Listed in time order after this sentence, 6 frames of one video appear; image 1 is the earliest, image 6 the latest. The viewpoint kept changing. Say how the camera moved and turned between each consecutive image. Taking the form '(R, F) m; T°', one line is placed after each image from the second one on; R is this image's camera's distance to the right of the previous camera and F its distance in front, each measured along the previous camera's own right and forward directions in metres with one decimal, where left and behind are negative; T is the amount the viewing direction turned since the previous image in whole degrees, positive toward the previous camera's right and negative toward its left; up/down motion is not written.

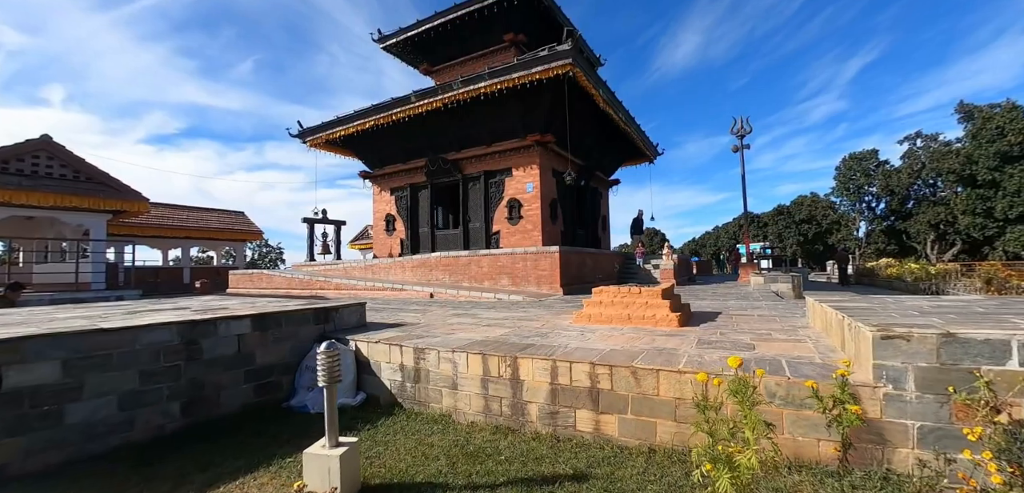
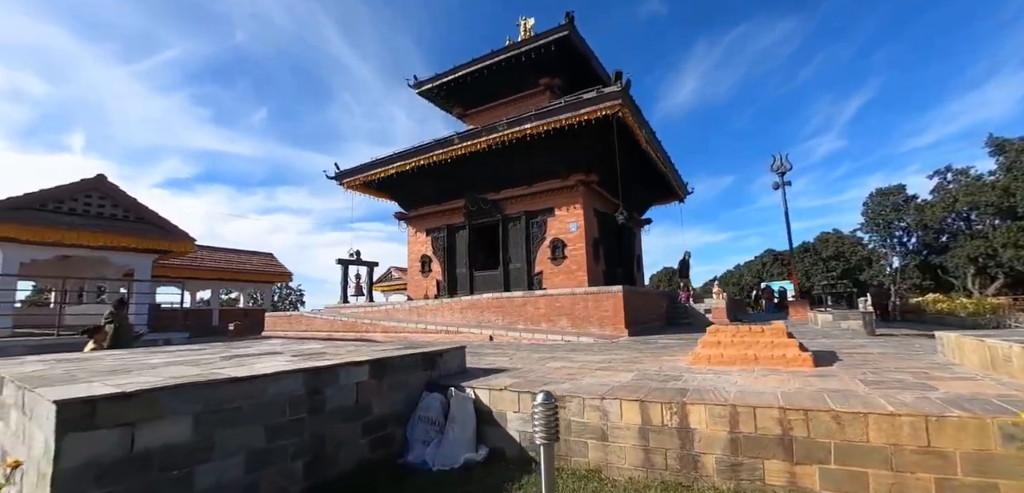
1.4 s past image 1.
(-1.3, +0.2) m; 0°
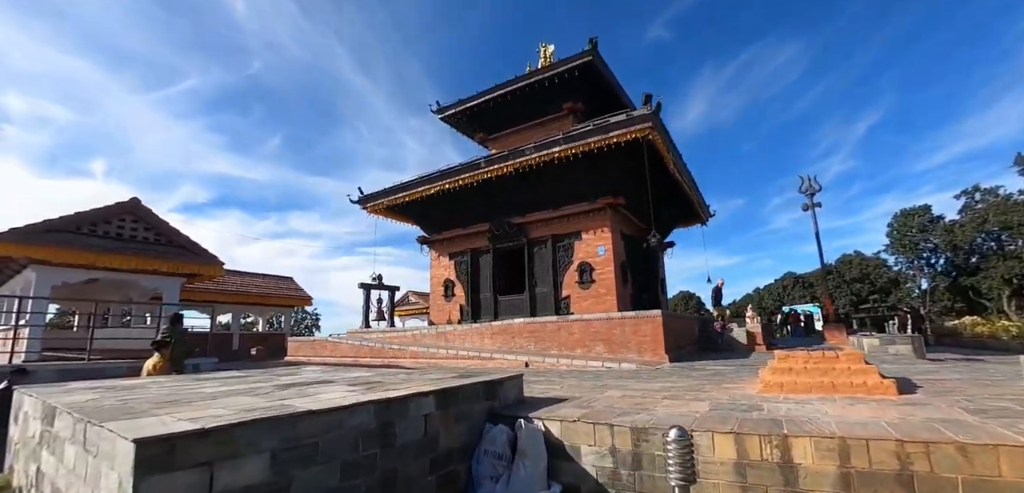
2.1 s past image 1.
(-0.6, +0.1) m; -1°
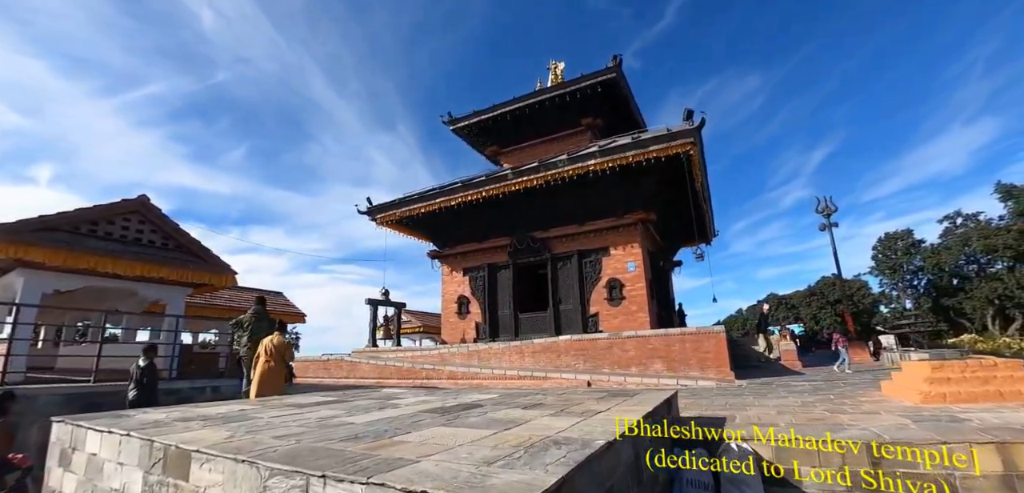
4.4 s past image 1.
(-2.0, +0.6) m; +5°
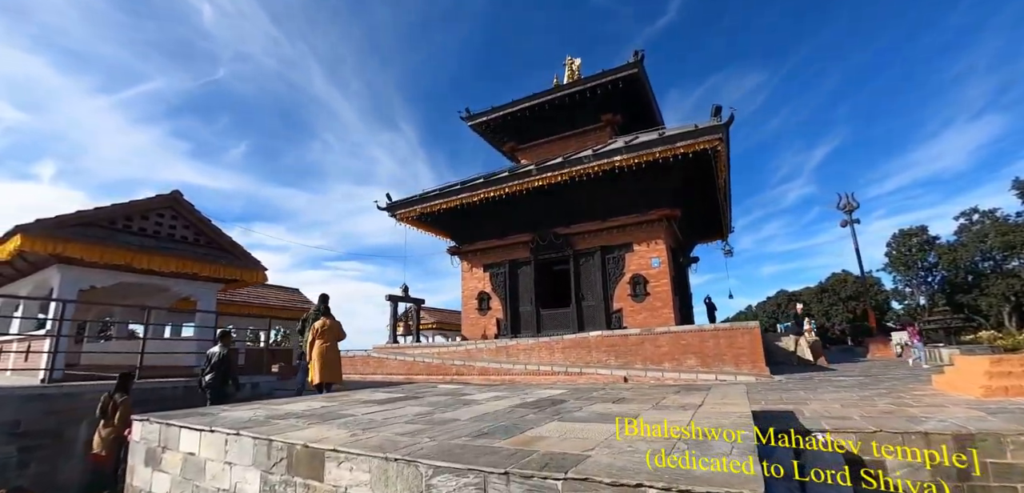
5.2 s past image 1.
(-0.7, 0.0) m; 0°
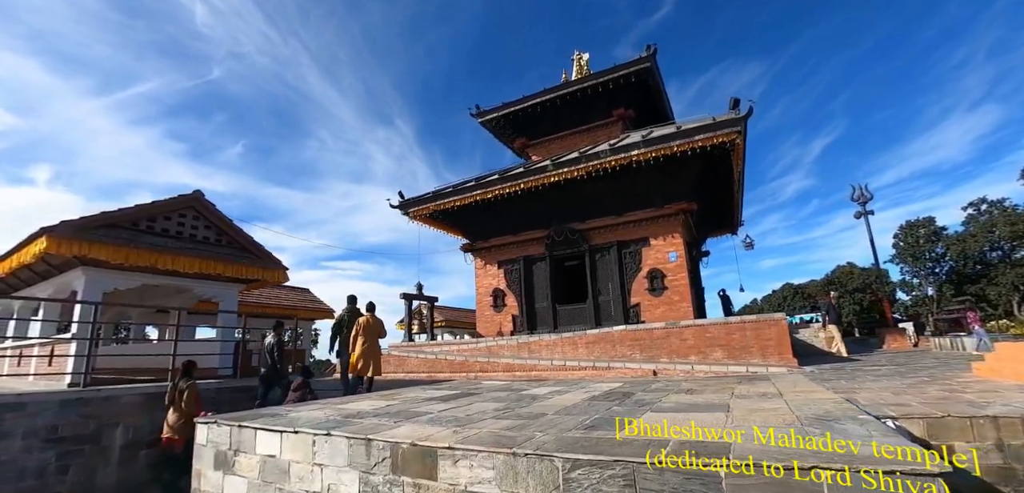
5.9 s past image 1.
(-0.6, +0.1) m; +1°
